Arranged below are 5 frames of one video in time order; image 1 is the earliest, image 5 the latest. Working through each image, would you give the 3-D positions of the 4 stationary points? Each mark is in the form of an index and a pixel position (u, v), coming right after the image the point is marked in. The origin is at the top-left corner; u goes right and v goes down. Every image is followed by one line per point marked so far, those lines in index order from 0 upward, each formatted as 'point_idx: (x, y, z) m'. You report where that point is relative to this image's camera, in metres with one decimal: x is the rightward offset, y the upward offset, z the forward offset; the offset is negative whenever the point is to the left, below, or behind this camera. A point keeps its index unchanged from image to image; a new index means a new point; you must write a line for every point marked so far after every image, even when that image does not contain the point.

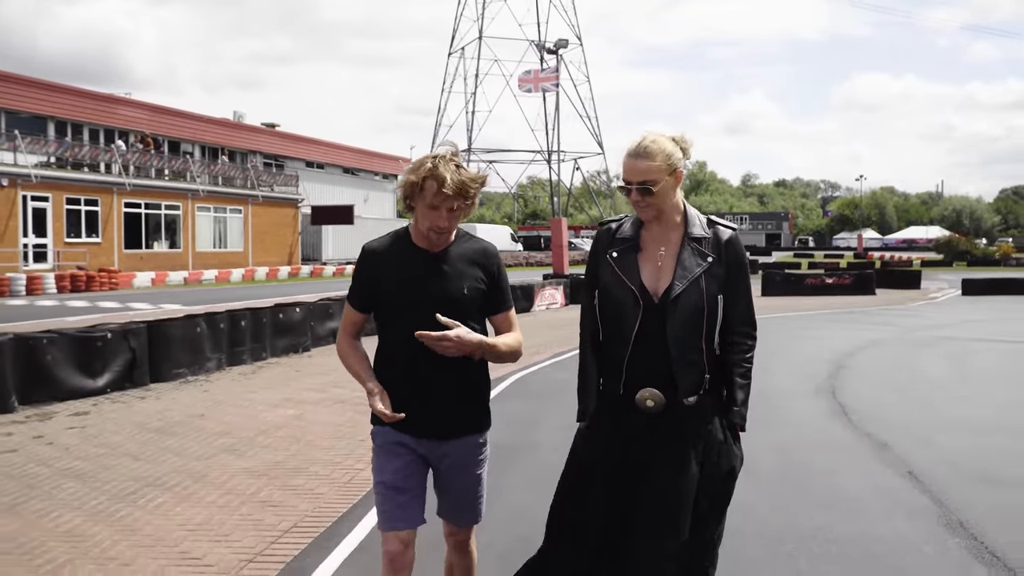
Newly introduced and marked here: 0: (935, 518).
0: (+2.5, -1.4, +5.6) m
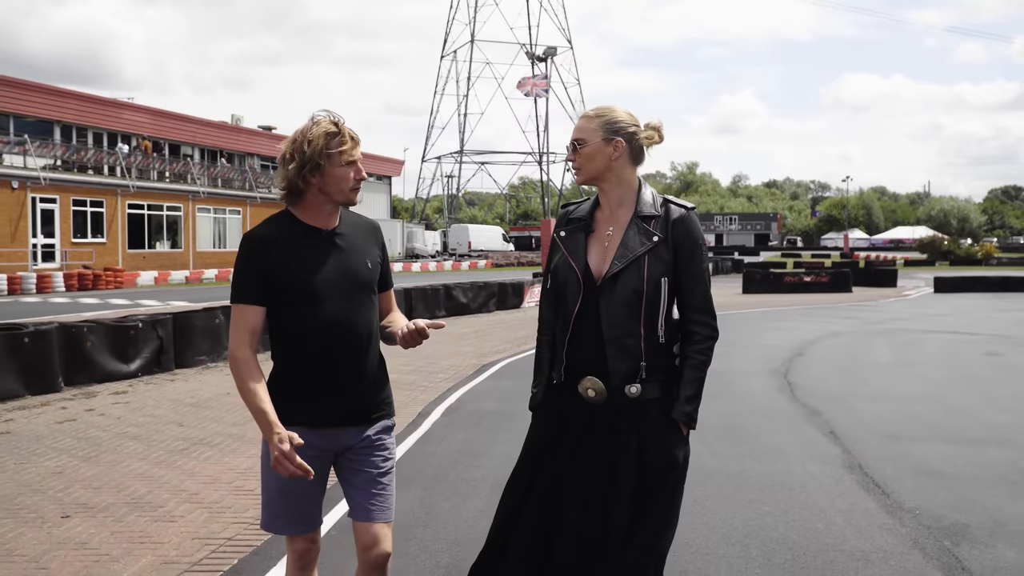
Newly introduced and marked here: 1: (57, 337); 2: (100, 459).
0: (+2.4, -1.3, +7.0) m
1: (-5.6, -0.6, +11.7) m
2: (-3.3, -1.4, +7.7) m
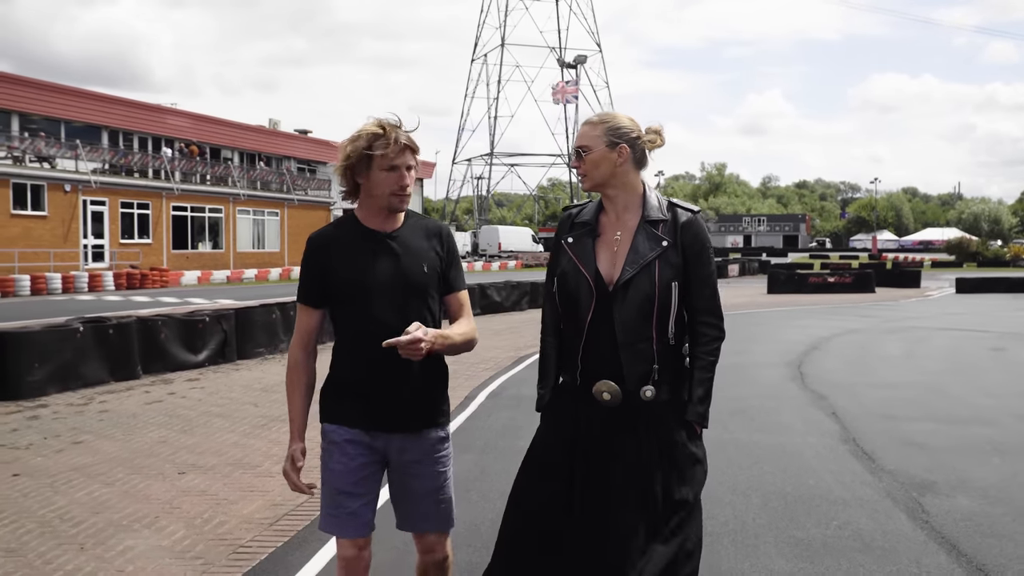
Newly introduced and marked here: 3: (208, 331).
0: (+2.7, -1.2, +8.0) m
1: (-5.1, -0.6, +13.0) m
2: (-3.0, -1.3, +8.9) m
3: (-4.6, -0.6, +14.4) m
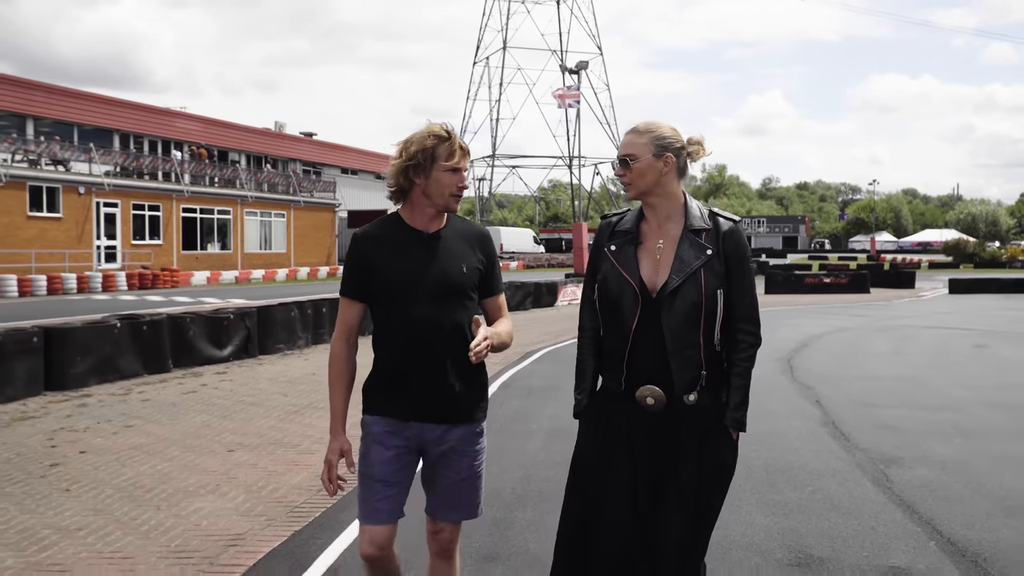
0: (+2.8, -1.2, +8.9) m
1: (-5.0, -0.5, +13.8) m
2: (-2.8, -1.3, +9.8) m
3: (-4.4, -0.6, +15.2) m
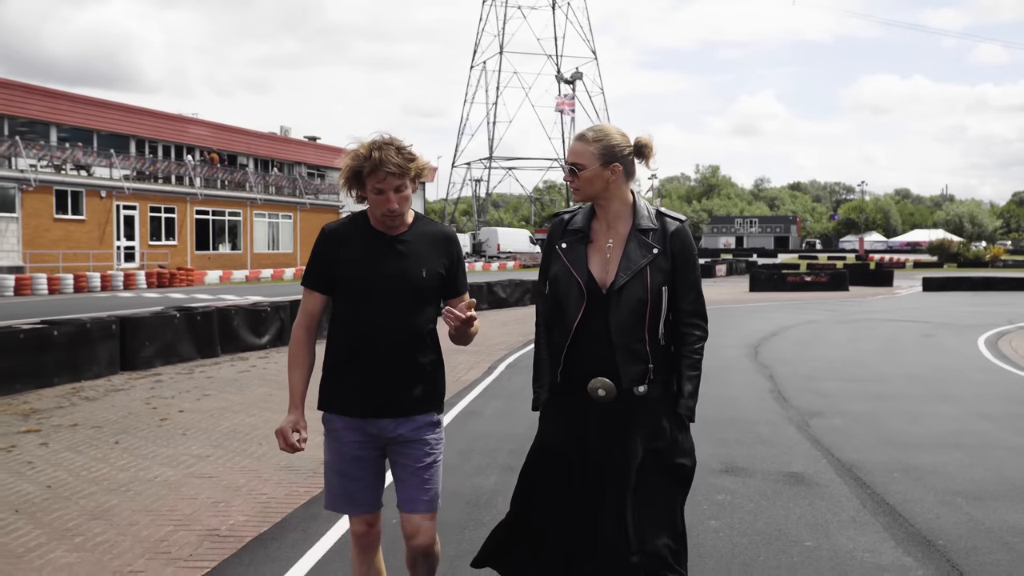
0: (+2.9, -1.2, +11.0) m
1: (-4.9, -0.5, +15.9) m
2: (-2.8, -1.2, +11.9) m
3: (-4.4, -0.6, +17.3) m
